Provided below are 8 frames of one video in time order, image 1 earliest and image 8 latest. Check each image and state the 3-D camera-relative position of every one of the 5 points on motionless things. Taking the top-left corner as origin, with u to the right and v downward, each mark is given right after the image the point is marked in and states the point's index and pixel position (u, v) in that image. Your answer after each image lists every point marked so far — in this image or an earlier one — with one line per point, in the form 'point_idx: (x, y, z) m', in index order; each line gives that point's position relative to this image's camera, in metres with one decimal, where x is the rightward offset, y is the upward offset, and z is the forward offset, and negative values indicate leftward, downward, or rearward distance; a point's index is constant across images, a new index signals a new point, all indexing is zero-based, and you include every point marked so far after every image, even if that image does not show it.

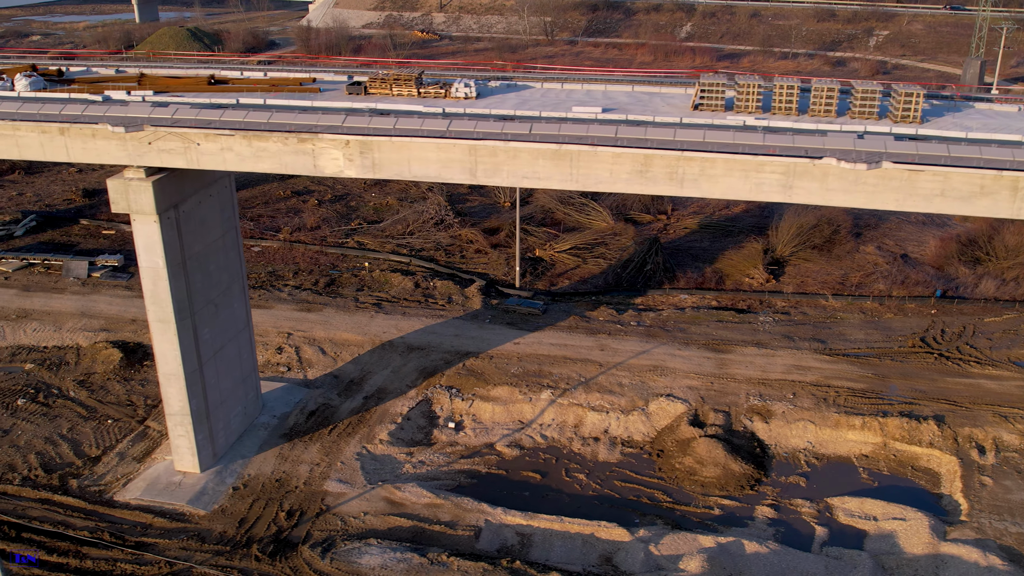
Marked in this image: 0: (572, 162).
0: (+0.7, +1.6, +12.8) m
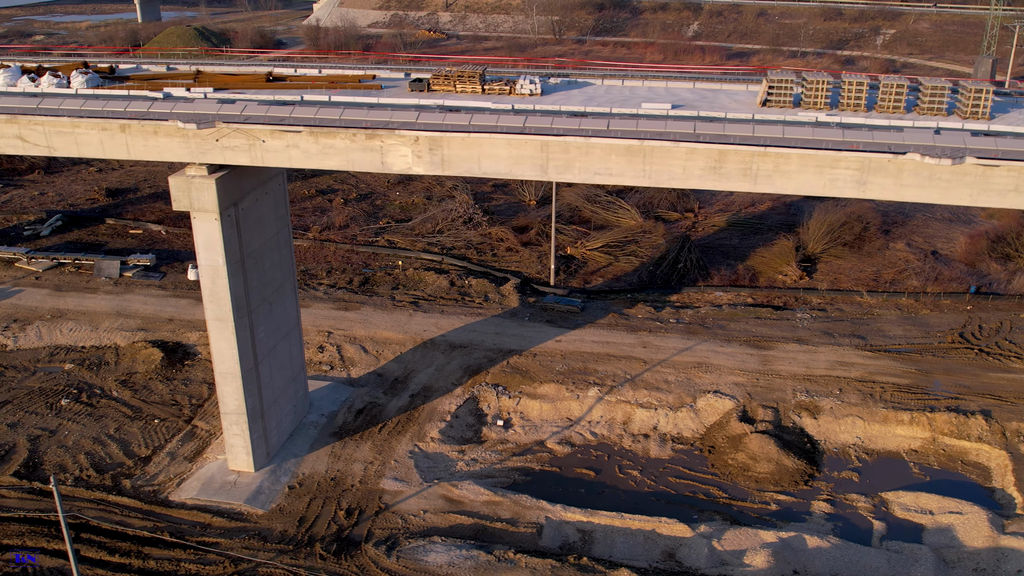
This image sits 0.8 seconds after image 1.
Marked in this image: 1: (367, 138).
0: (+1.7, +1.6, +12.8) m
1: (-1.9, +2.0, +13.4) m
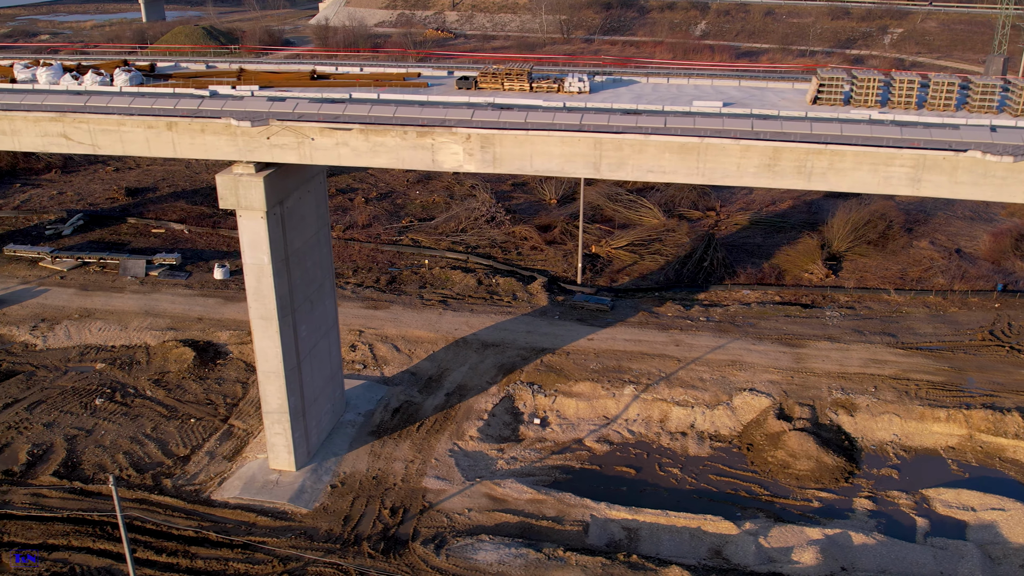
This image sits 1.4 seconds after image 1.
0: (+2.4, +1.7, +12.8) m
1: (-1.2, +2.0, +13.4) m
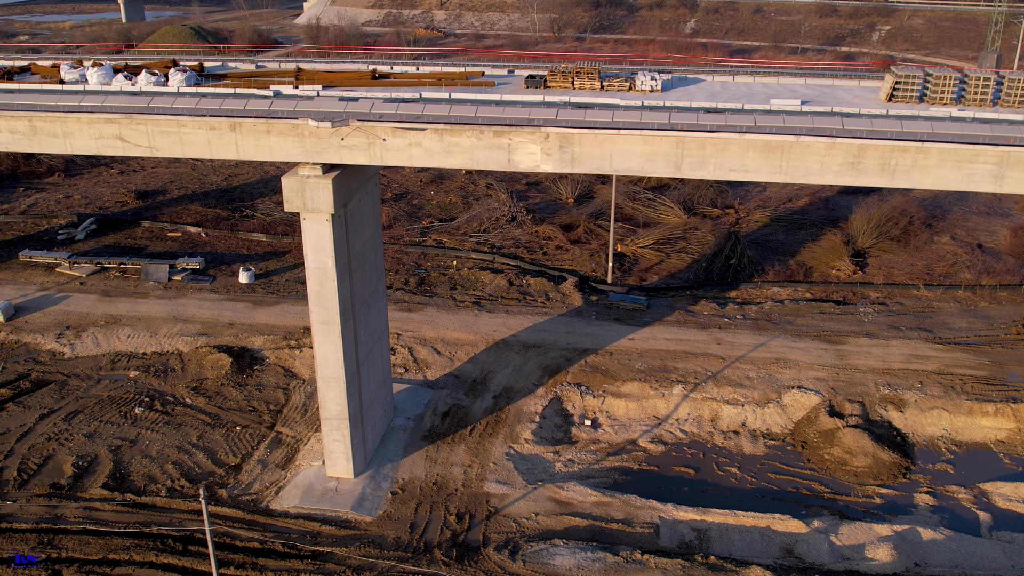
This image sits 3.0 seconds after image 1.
0: (+3.4, +1.7, +12.8) m
1: (-0.2, +2.0, +13.1) m
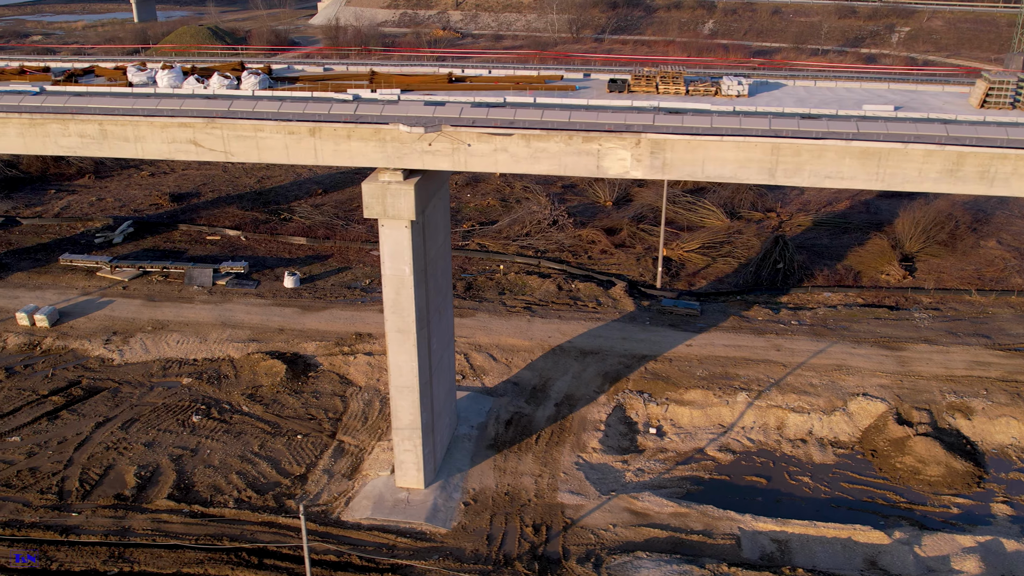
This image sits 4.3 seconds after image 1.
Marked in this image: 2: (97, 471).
0: (+4.6, +1.6, +12.5) m
1: (+1.0, +1.9, +12.9) m
2: (-6.7, -2.9, +16.2) m
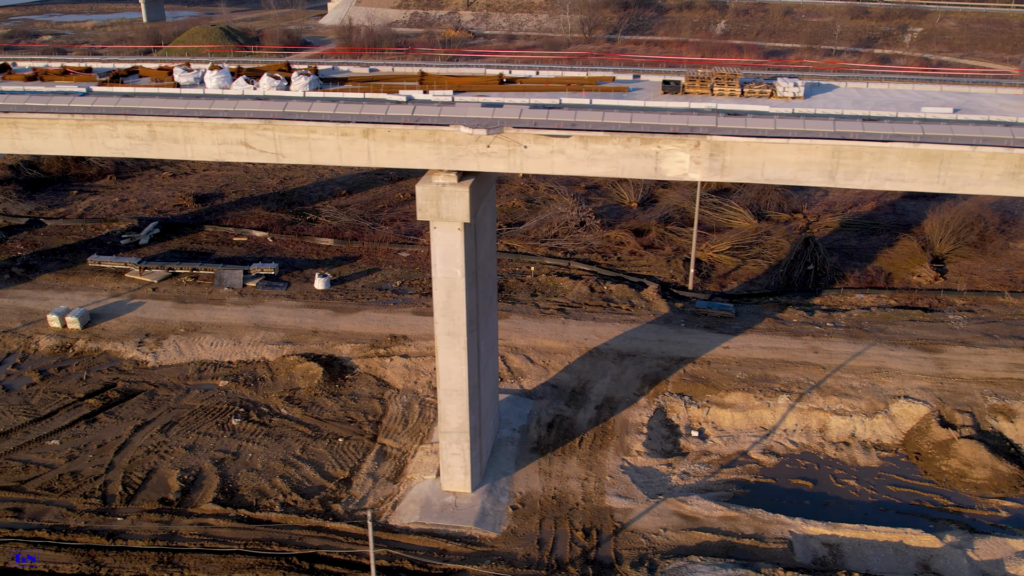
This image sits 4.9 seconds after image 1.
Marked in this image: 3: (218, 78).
0: (+5.3, +1.5, +12.5) m
1: (+1.7, +1.8, +12.8) m
2: (-6.0, -3.0, +16.1) m
3: (-4.2, +3.0, +14.5) m
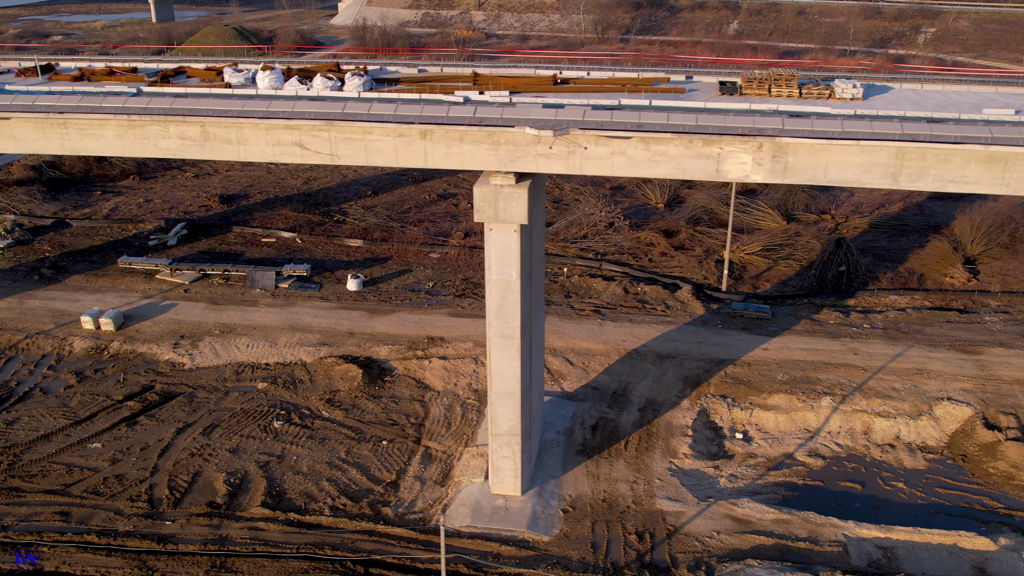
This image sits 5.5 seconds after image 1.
0: (+6.1, +1.5, +12.4) m
1: (+2.5, +1.8, +12.7) m
2: (-5.2, -3.0, +16.0) m
3: (-3.5, +3.0, +14.4) m
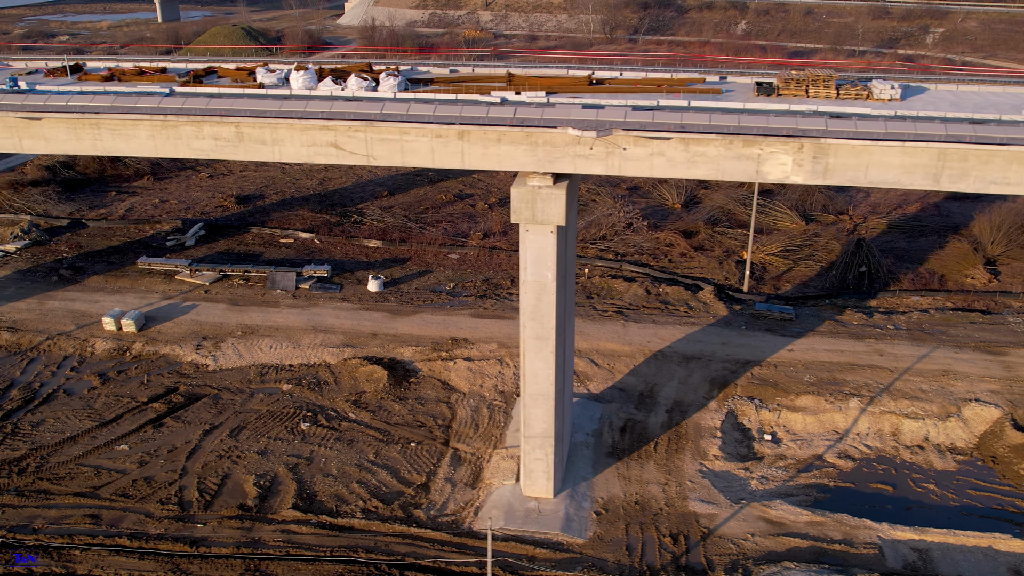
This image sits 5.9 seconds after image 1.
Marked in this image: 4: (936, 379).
0: (+6.6, +1.5, +12.4) m
1: (+3.0, +1.8, +12.6) m
2: (-4.7, -3.0, +15.9) m
3: (-3.0, +3.0, +14.3) m
4: (+7.9, -1.7, +18.7) m
